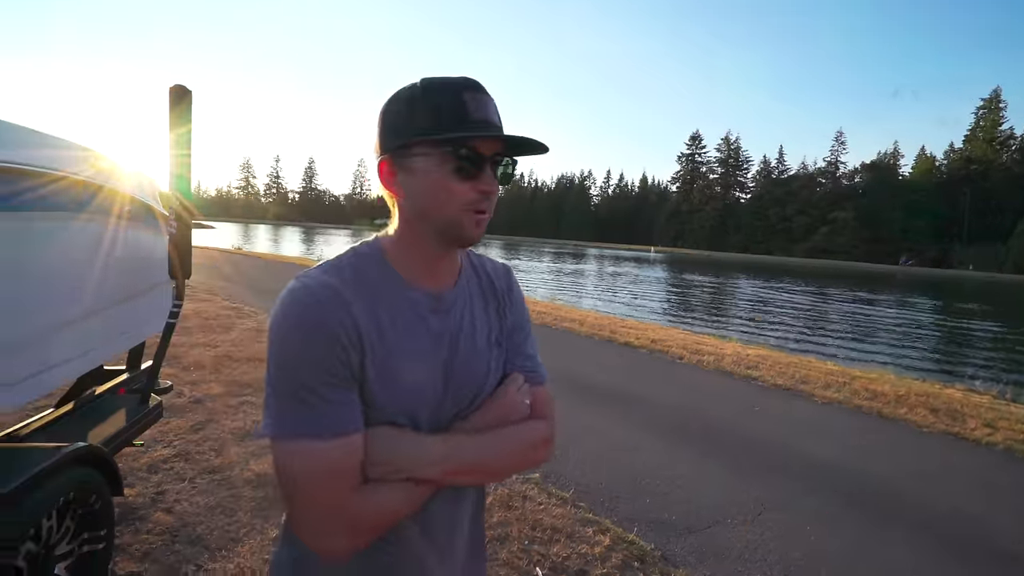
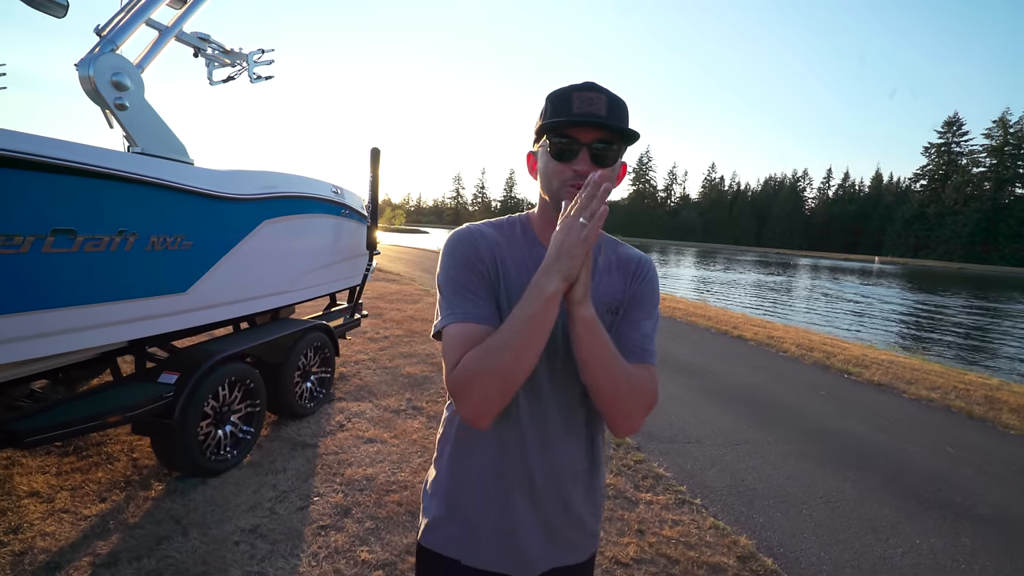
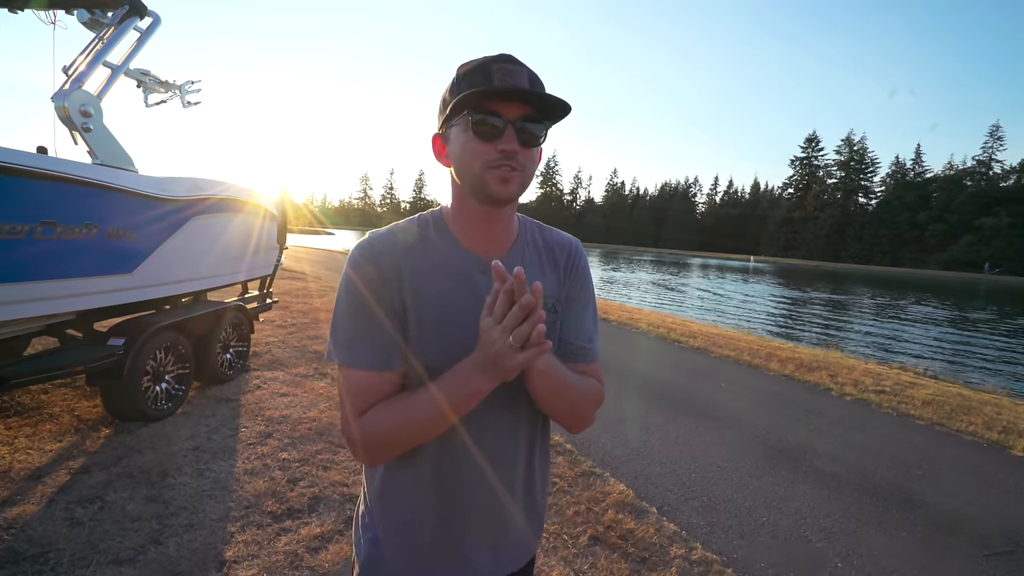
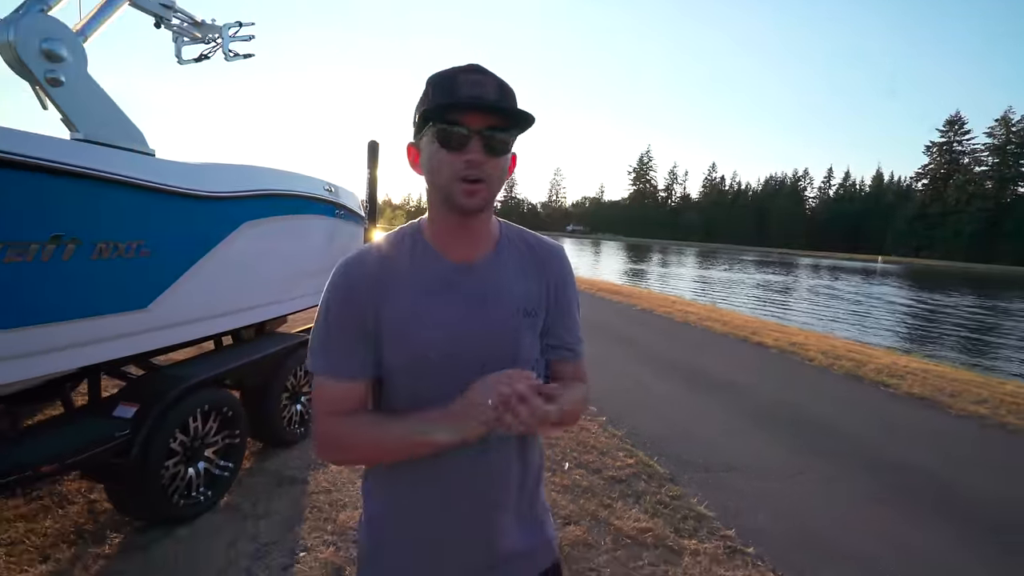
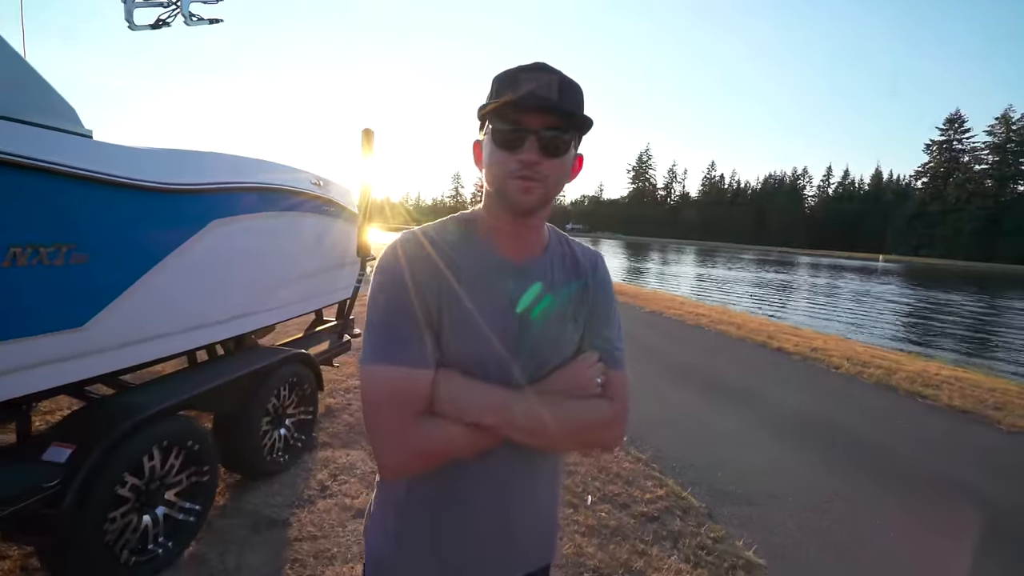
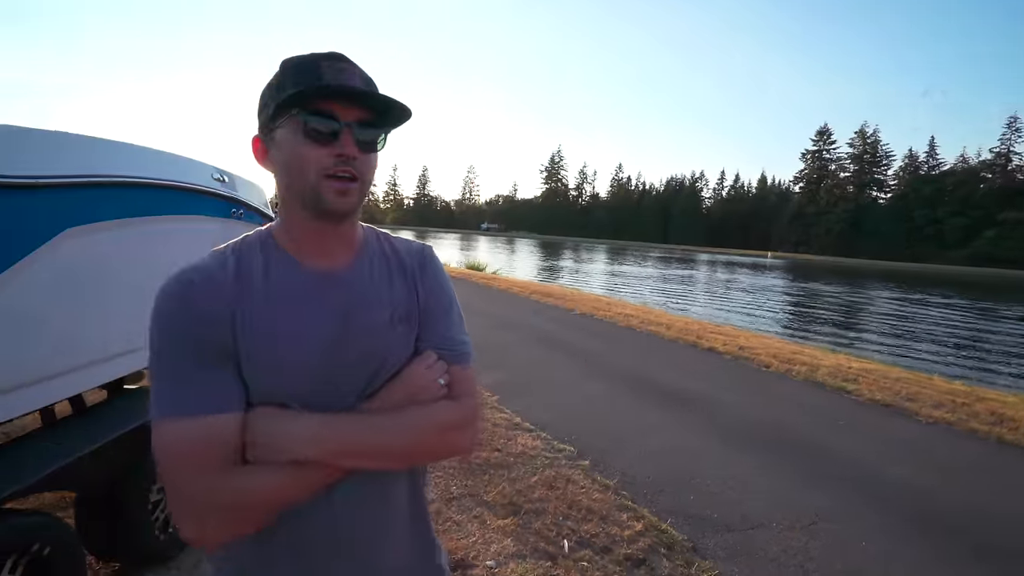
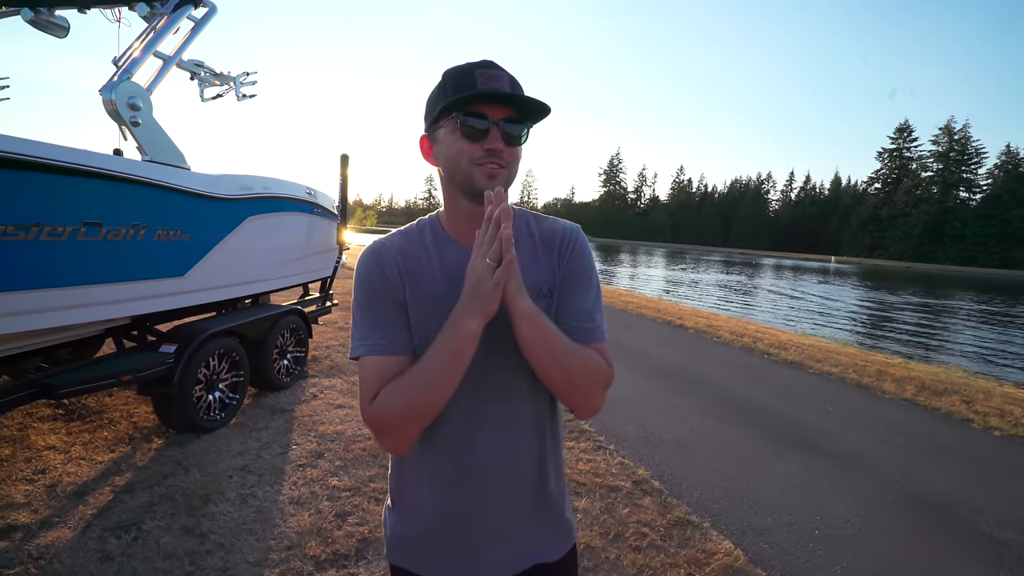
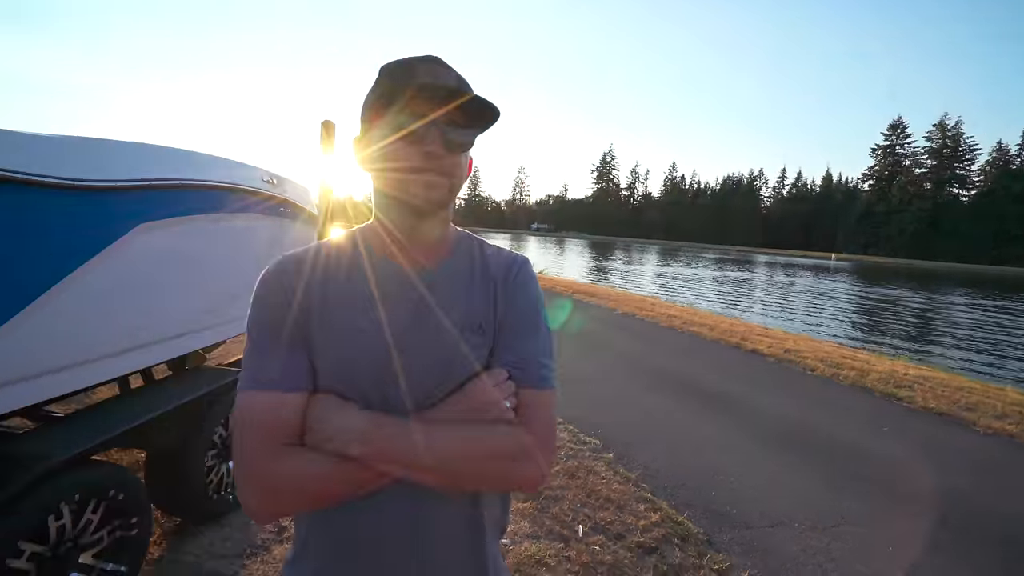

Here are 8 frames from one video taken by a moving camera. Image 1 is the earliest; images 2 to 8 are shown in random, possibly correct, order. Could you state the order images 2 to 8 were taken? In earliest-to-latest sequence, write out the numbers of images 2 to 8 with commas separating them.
6, 8, 5, 4, 2, 7, 3
